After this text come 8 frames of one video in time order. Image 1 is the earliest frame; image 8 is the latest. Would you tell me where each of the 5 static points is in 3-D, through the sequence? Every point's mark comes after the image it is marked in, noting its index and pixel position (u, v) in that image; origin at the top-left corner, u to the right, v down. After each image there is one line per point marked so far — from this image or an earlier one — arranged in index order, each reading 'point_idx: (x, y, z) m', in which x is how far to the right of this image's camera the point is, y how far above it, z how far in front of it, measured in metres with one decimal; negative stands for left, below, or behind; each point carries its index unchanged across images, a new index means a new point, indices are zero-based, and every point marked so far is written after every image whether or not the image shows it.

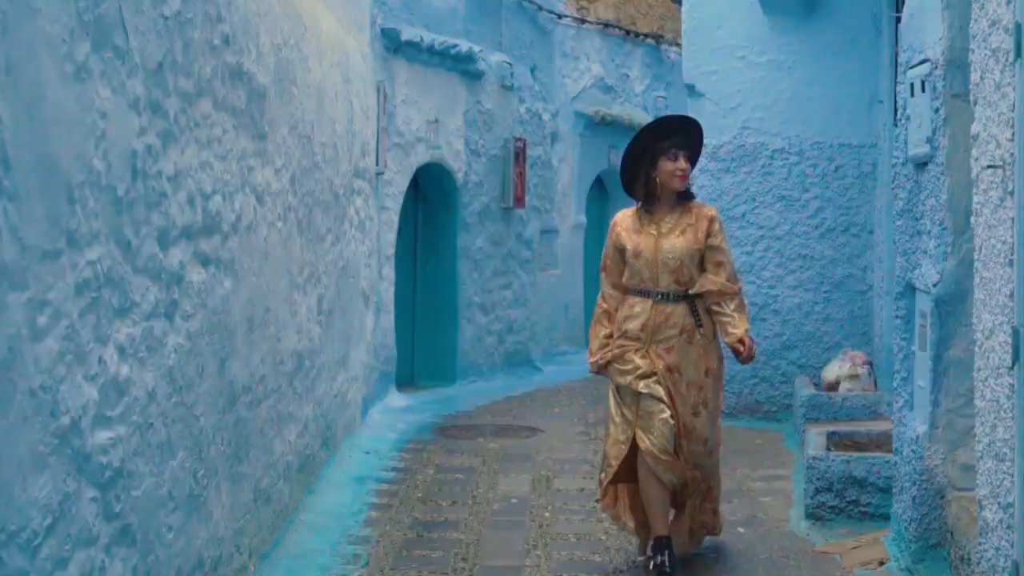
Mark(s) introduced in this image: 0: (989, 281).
0: (+1.4, 0.0, +4.2) m
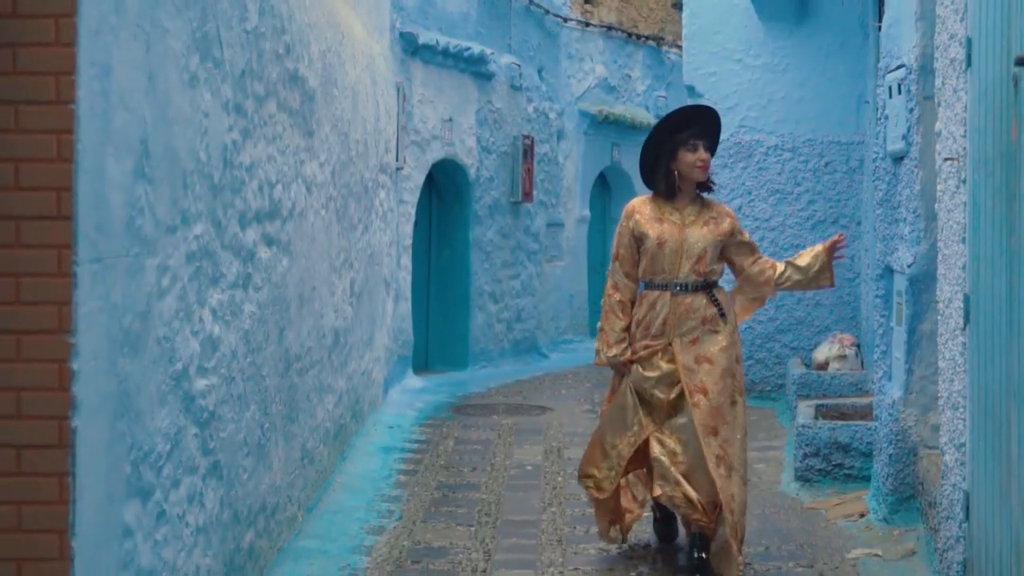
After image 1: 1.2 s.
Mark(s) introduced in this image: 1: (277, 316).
0: (+1.5, +0.1, +4.9) m
1: (-0.9, -0.1, +5.5) m
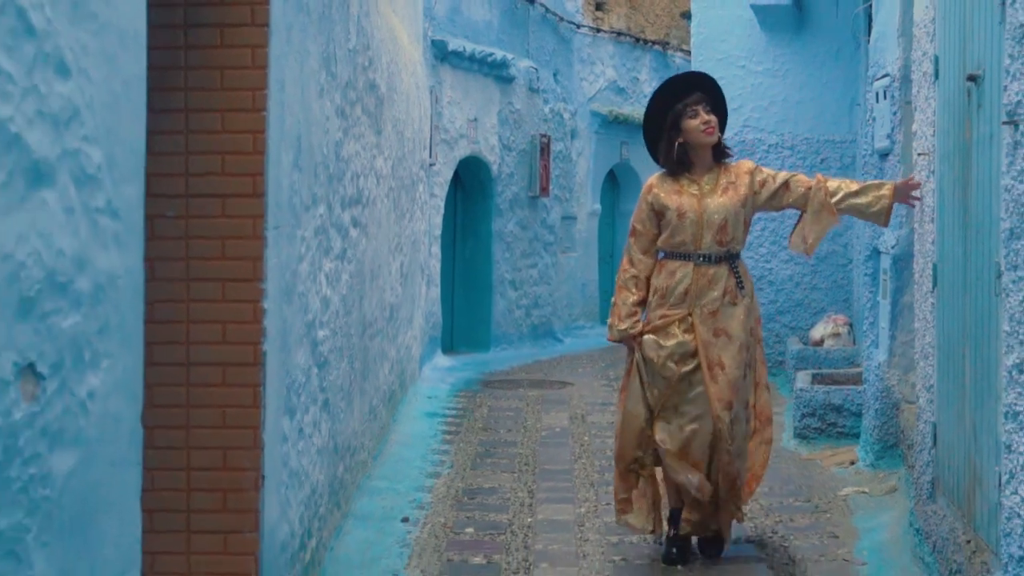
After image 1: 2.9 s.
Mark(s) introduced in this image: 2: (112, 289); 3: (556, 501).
0: (+1.7, +0.2, +6.0) m
1: (-0.7, 0.0, +6.6) m
2: (-0.8, 0.0, +2.8) m
3: (+0.2, -1.0, +7.1) m
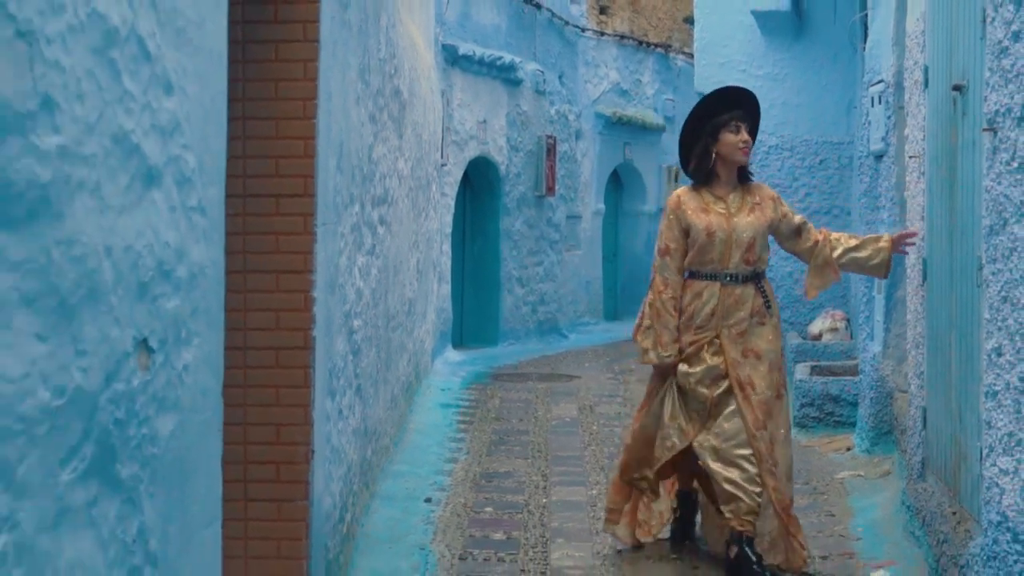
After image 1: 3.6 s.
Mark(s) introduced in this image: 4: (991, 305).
0: (+1.8, +0.2, +6.4) m
1: (-0.6, 0.0, +7.0) m
2: (-0.7, 0.0, +3.2) m
3: (+0.3, -1.0, +7.5) m
4: (+1.4, 0.0, +4.2) m
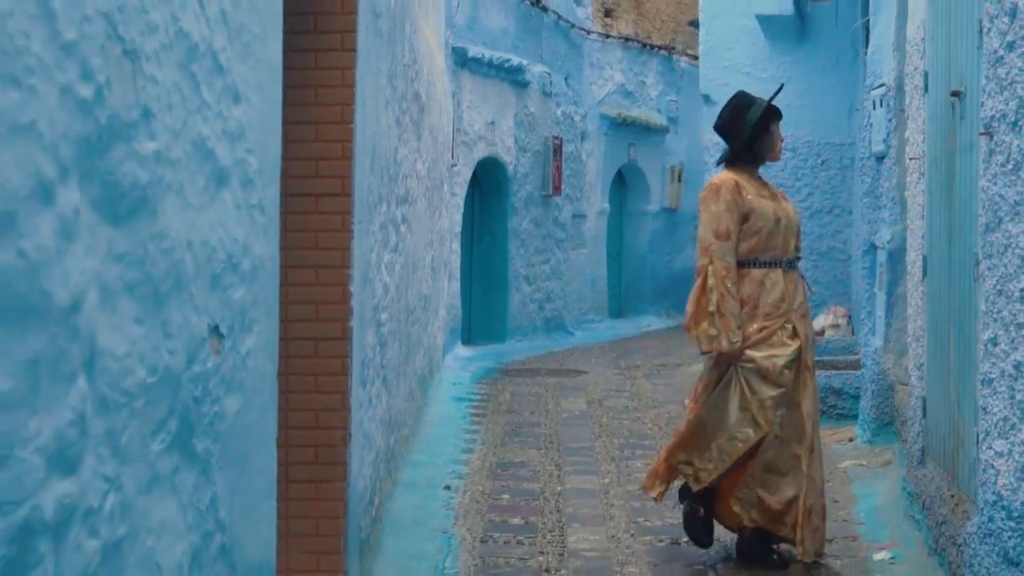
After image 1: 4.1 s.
0: (+1.9, +0.3, +6.7) m
1: (-0.5, +0.1, +7.3) m
2: (-0.6, 0.0, +3.5) m
3: (+0.4, -1.0, +7.8) m
4: (+1.5, 0.0, +4.5) m
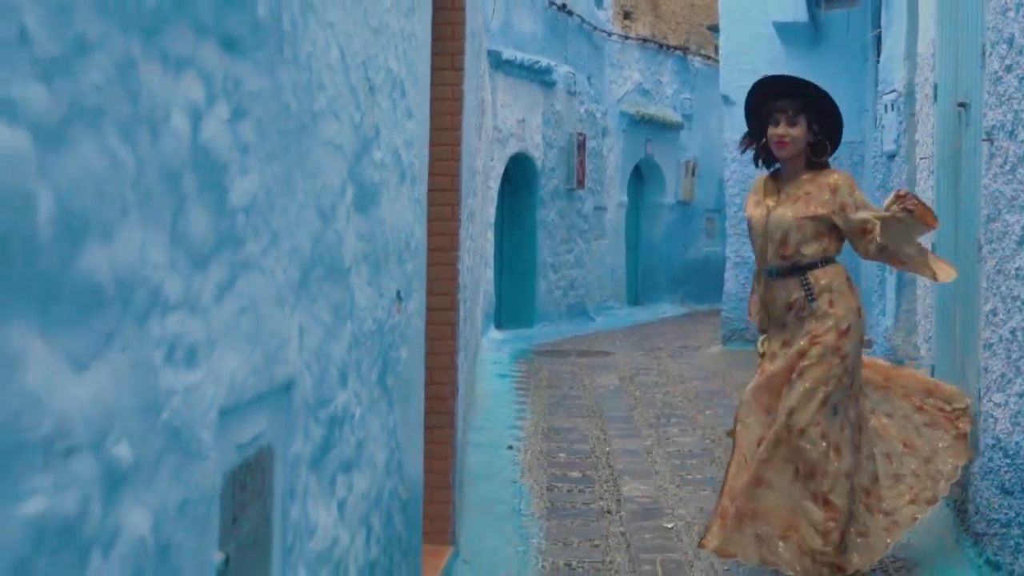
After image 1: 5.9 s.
0: (+2.2, +0.4, +7.6) m
1: (-0.2, +0.1, +8.2) m
2: (-0.3, +0.1, +4.4) m
3: (+0.7, -0.9, +8.7) m
4: (+1.8, +0.1, +5.4) m
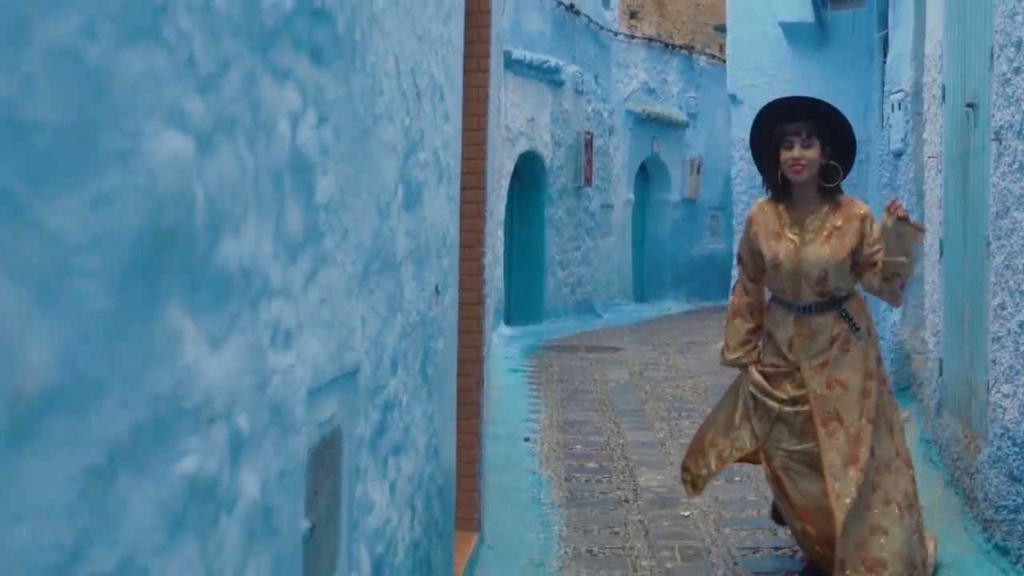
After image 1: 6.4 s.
0: (+2.3, +0.4, +7.8) m
1: (-0.1, +0.2, +8.4) m
2: (-0.2, +0.1, +4.6) m
3: (+0.8, -0.9, +8.9) m
4: (+1.9, +0.1, +5.6) m
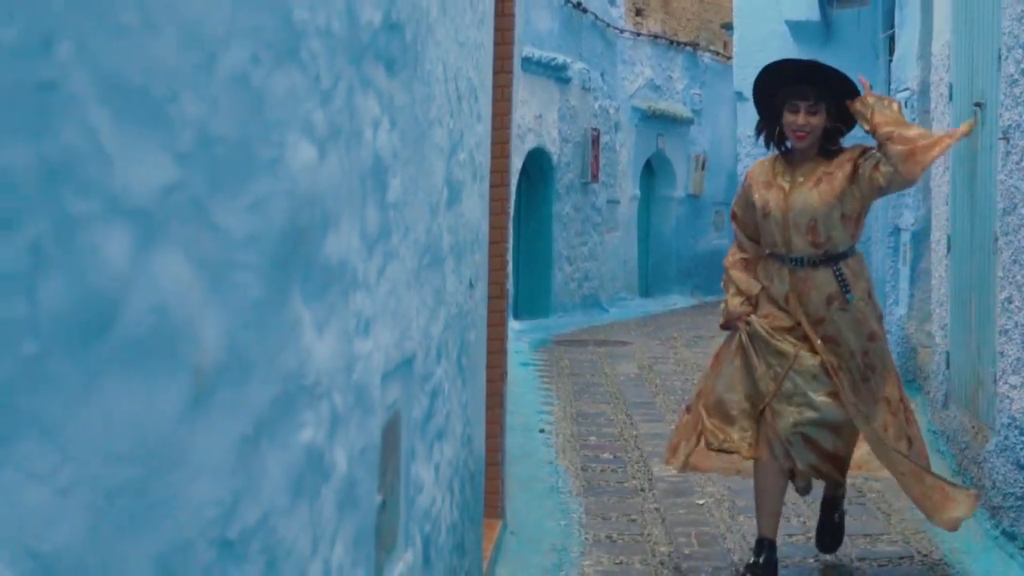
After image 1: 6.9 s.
0: (+2.4, +0.4, +8.0) m
1: (0.0, +0.2, +8.6) m
2: (-0.1, +0.1, +4.8) m
3: (+0.9, -0.8, +9.1) m
4: (+2.0, +0.1, +5.8) m
